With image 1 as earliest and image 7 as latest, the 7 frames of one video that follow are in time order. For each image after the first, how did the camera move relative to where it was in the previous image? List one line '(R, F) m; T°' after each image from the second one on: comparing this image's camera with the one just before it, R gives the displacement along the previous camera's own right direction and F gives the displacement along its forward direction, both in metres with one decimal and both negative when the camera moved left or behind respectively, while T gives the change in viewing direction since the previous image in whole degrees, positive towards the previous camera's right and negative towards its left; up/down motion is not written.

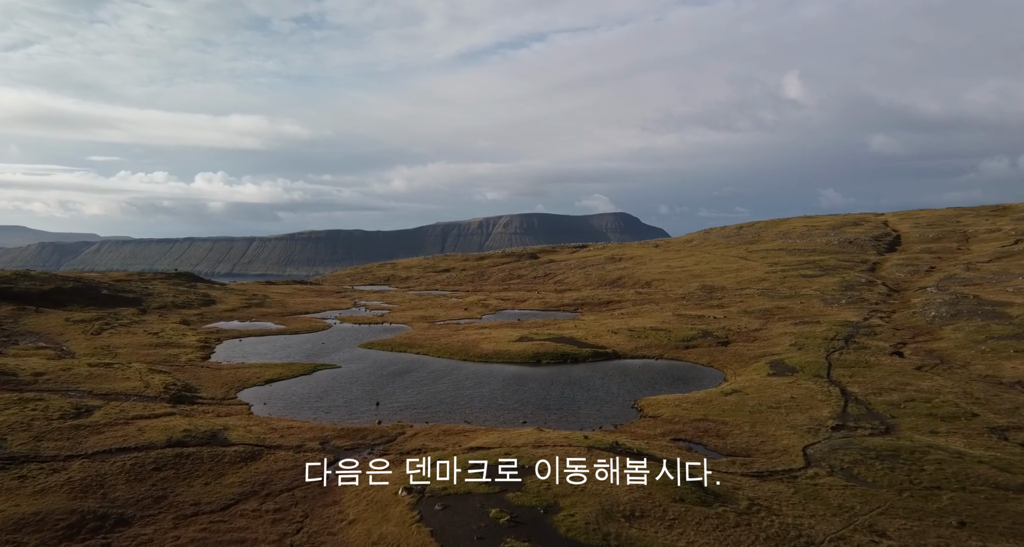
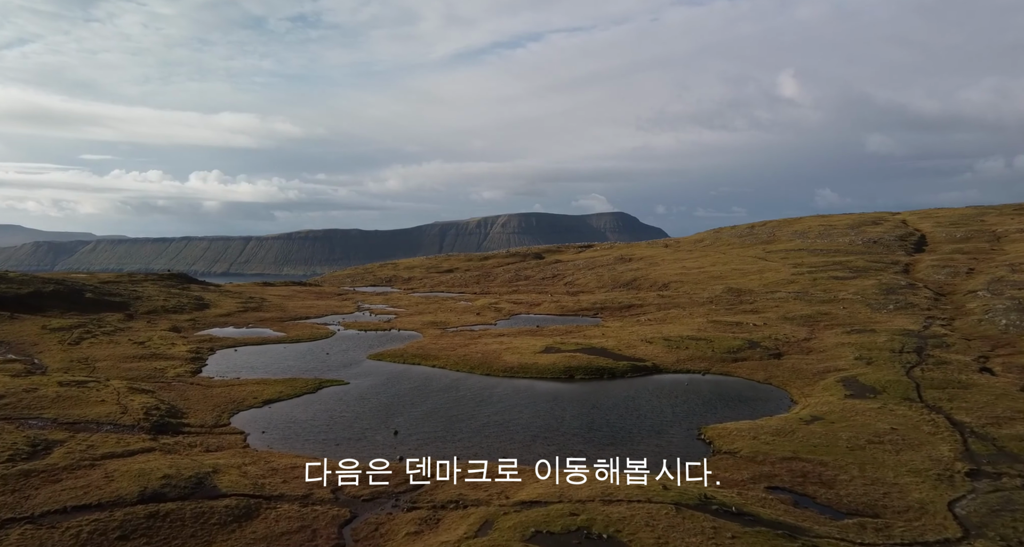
(-2.2, +6.4) m; 0°
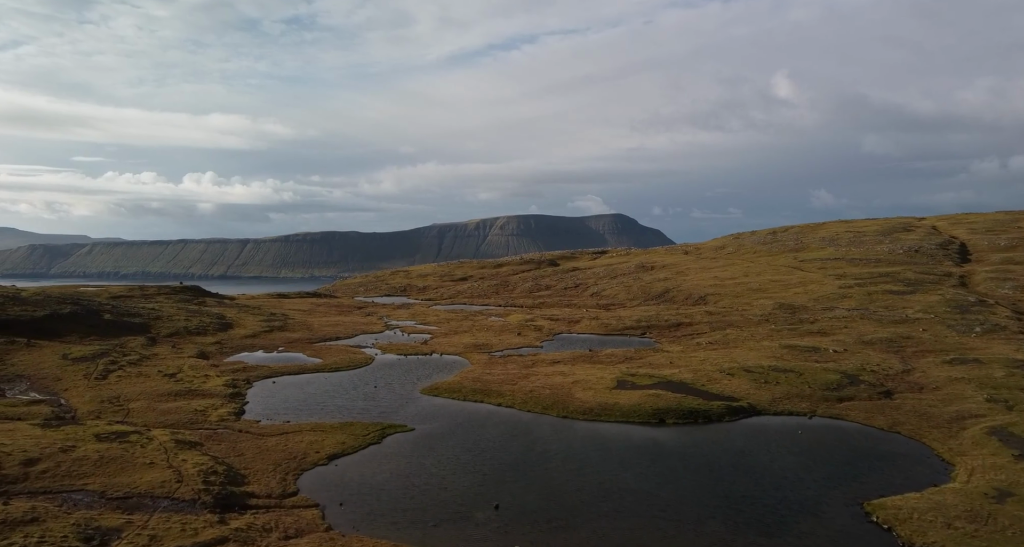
(-5.5, +5.3) m; 0°
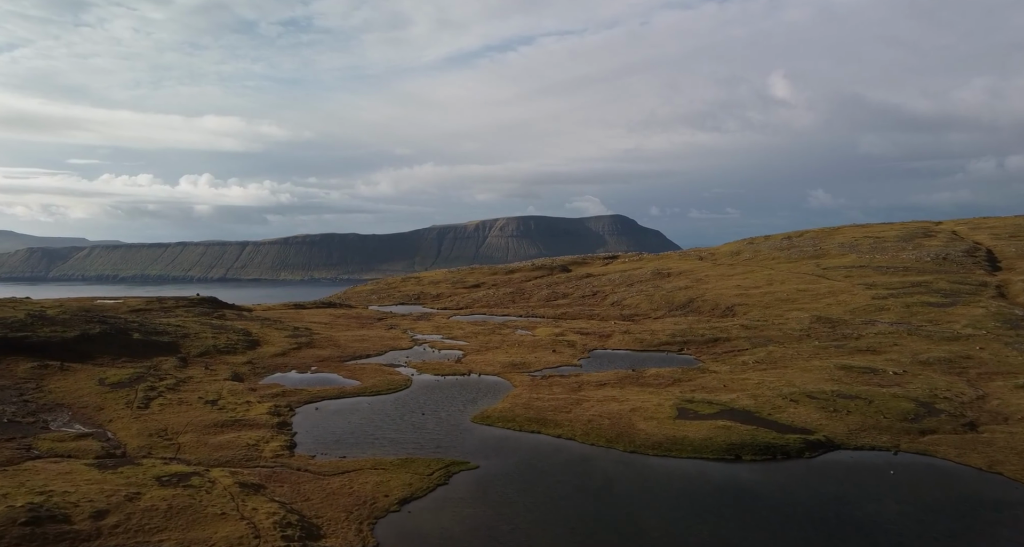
(-4.2, +1.7) m; 0°
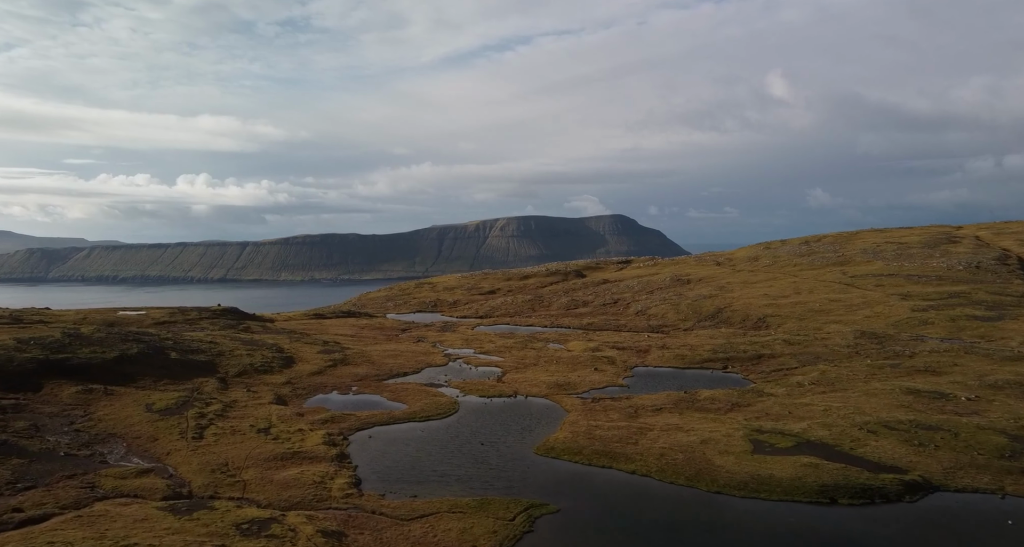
(-4.9, +1.5) m; -1°
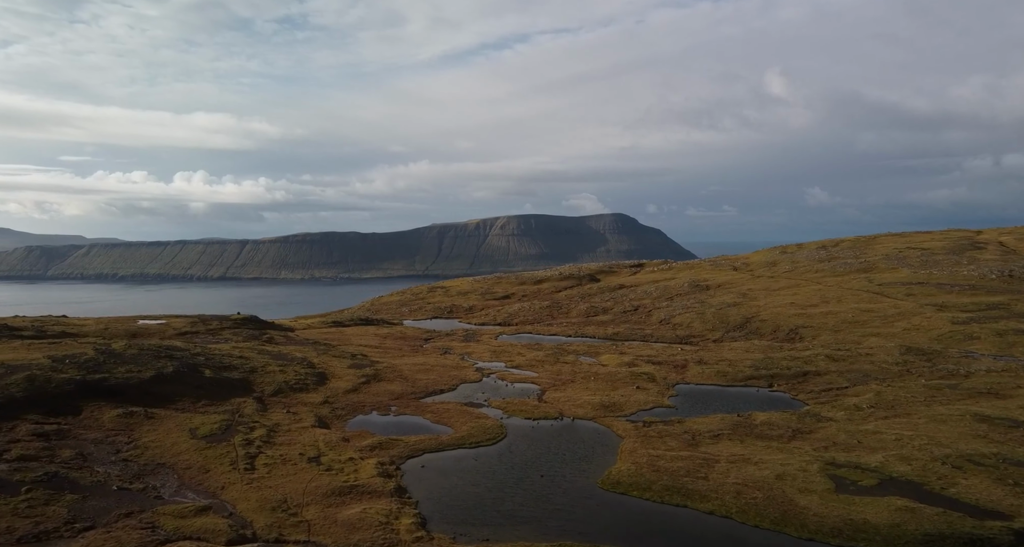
(-4.9, +2.0) m; 0°
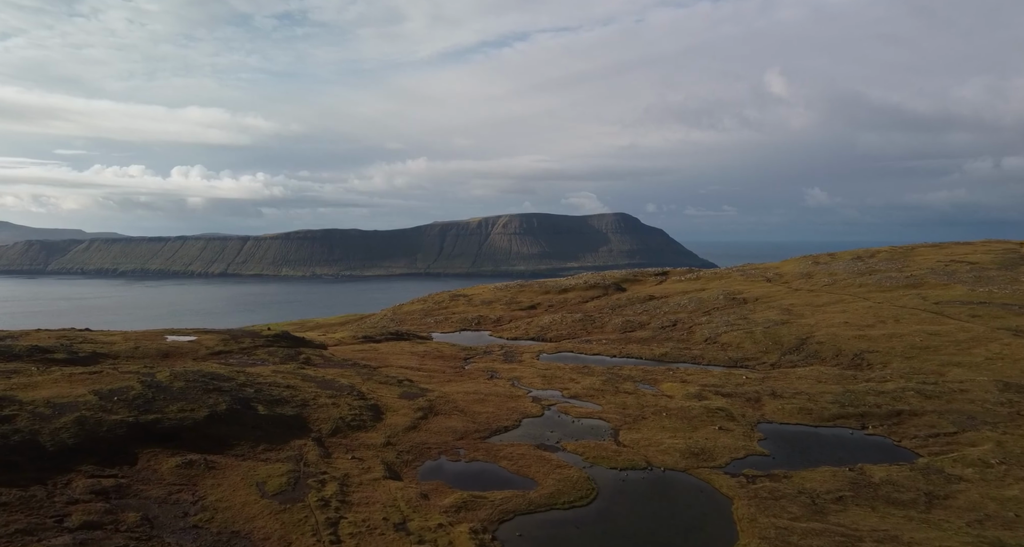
(-8.4, +6.2) m; -1°
